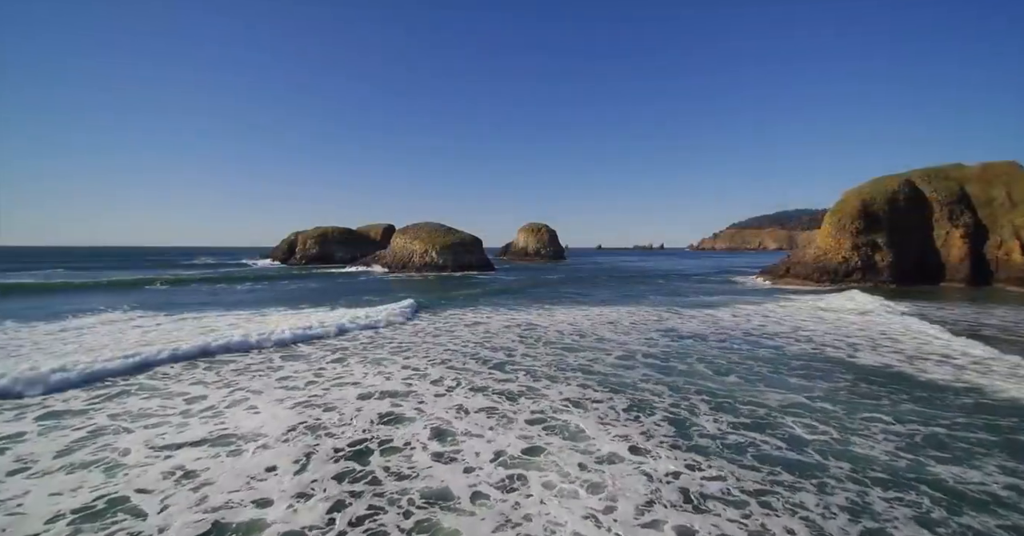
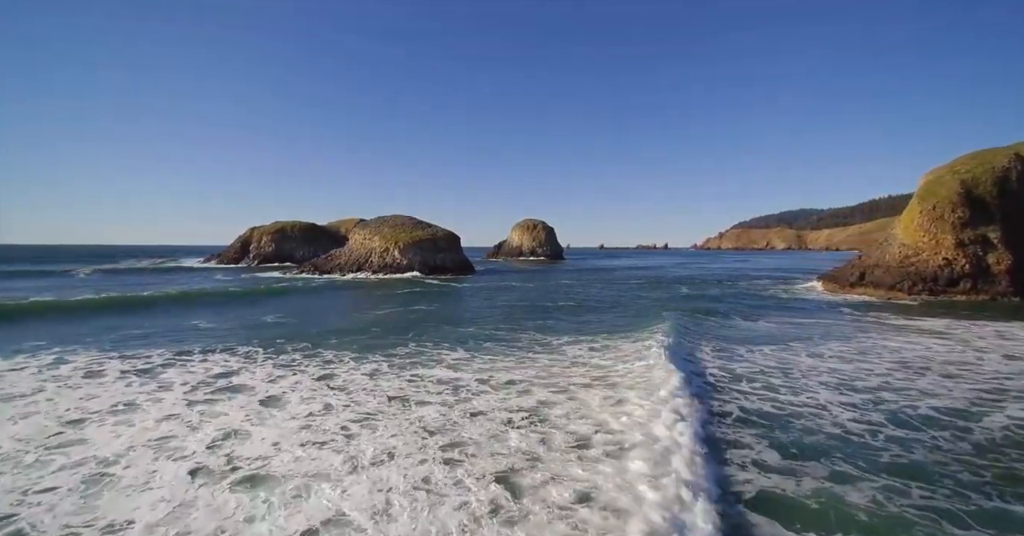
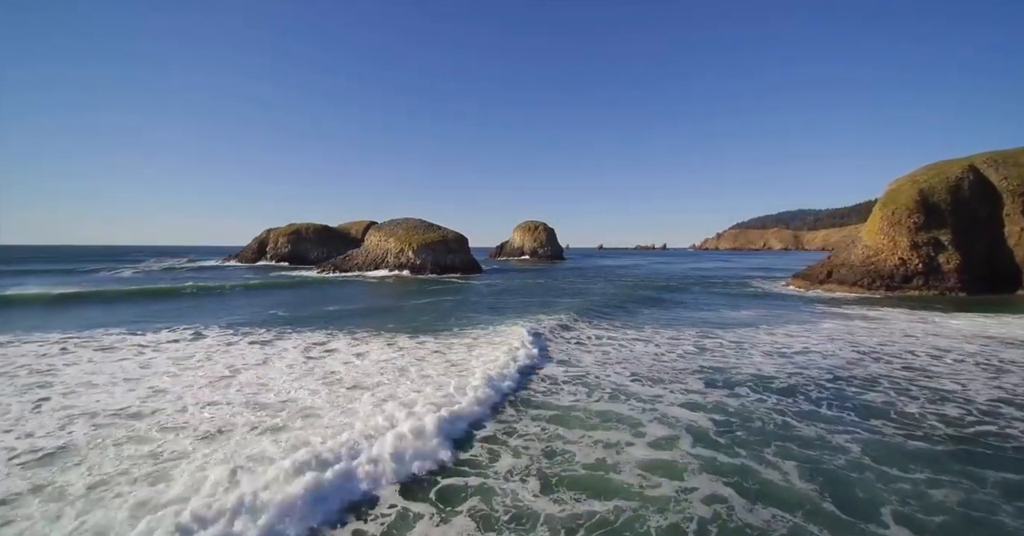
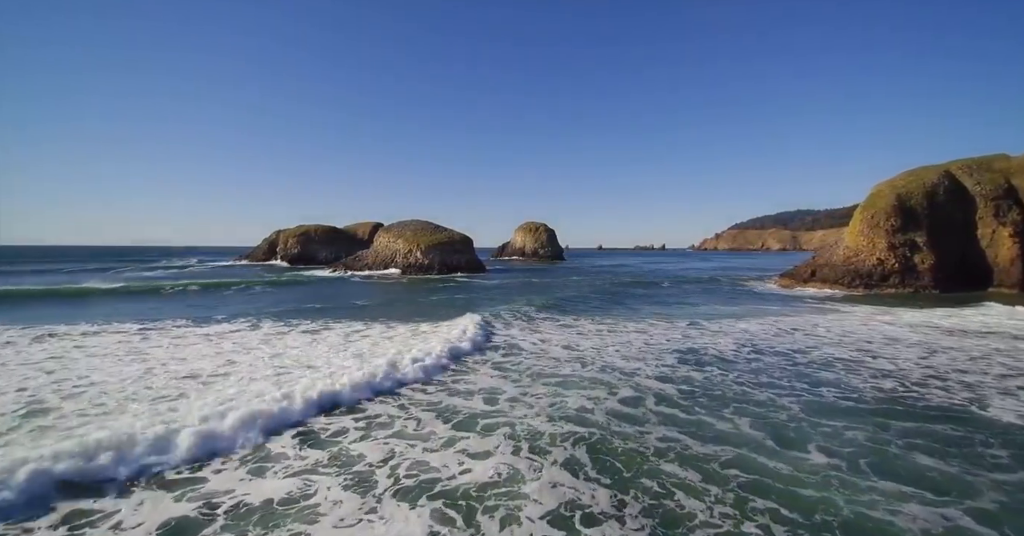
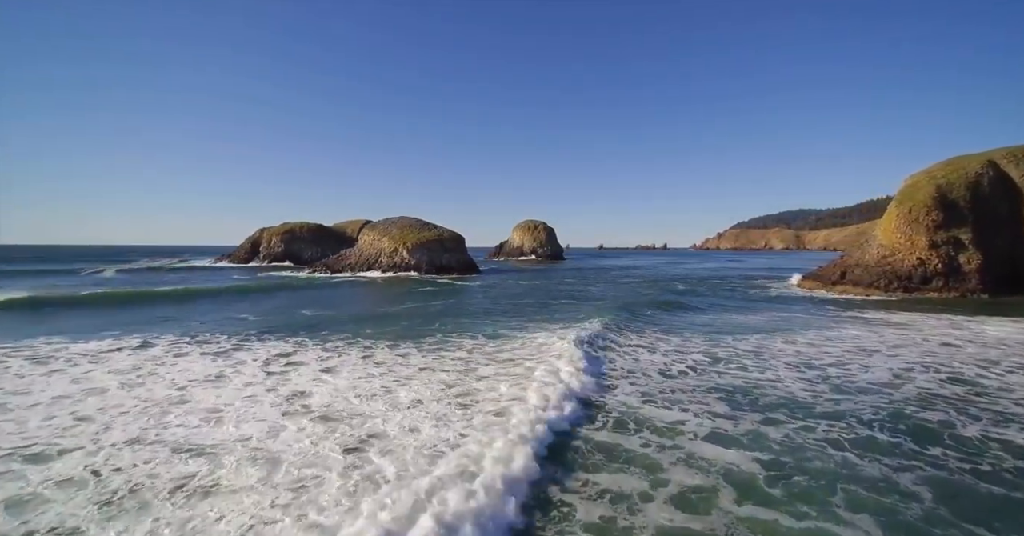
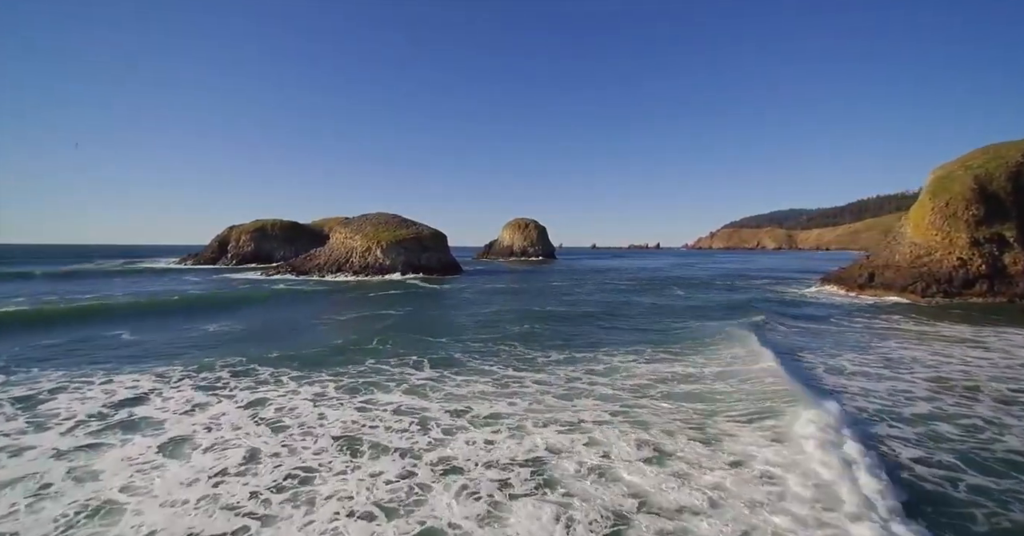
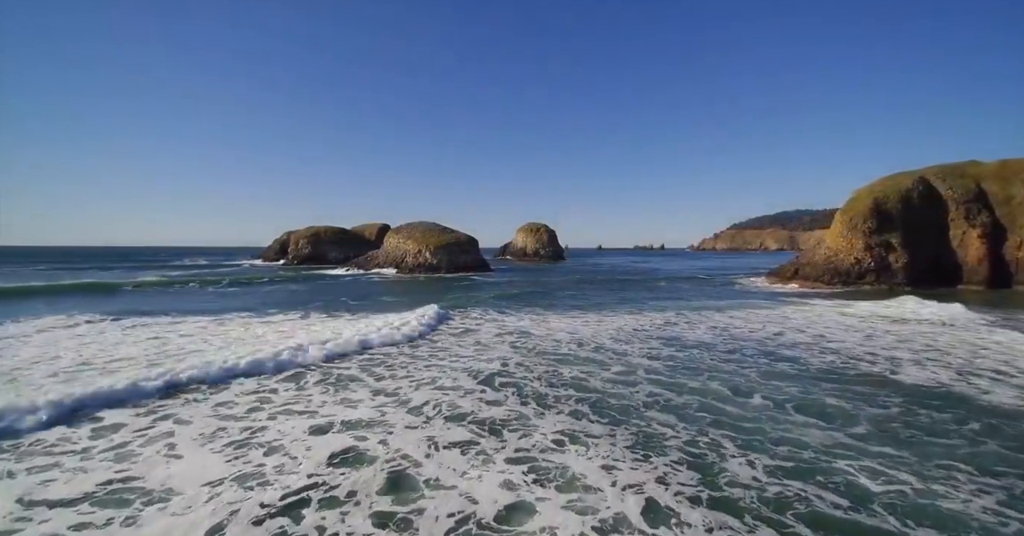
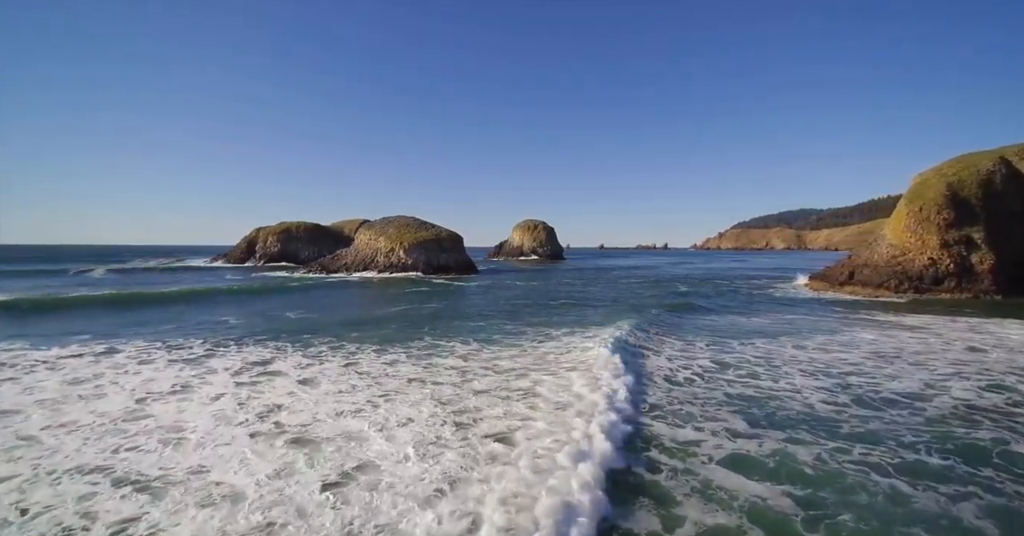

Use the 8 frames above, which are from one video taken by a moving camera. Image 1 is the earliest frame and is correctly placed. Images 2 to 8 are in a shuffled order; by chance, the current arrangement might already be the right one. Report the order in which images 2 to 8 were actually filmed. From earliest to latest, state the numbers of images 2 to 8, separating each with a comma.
7, 4, 3, 5, 8, 2, 6
